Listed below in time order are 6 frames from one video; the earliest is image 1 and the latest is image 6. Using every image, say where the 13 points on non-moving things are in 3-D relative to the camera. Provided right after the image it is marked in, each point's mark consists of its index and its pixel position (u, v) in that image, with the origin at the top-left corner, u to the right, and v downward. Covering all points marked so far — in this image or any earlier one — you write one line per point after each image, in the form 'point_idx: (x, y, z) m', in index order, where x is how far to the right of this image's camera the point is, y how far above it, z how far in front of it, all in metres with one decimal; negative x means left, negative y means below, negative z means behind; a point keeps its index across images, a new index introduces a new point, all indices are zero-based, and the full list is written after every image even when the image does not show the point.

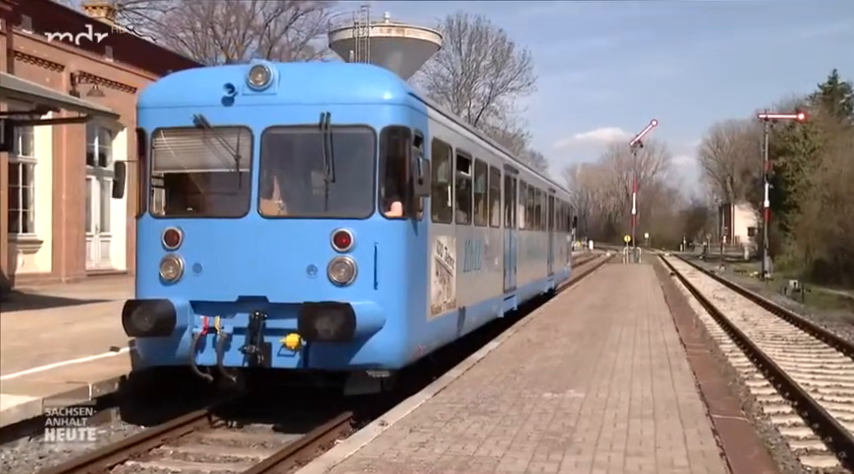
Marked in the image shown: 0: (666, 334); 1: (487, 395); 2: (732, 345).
0: (+3.5, -1.4, +16.2) m
1: (+0.7, -1.9, +13.3) m
2: (+4.5, -1.6, +16.5) m
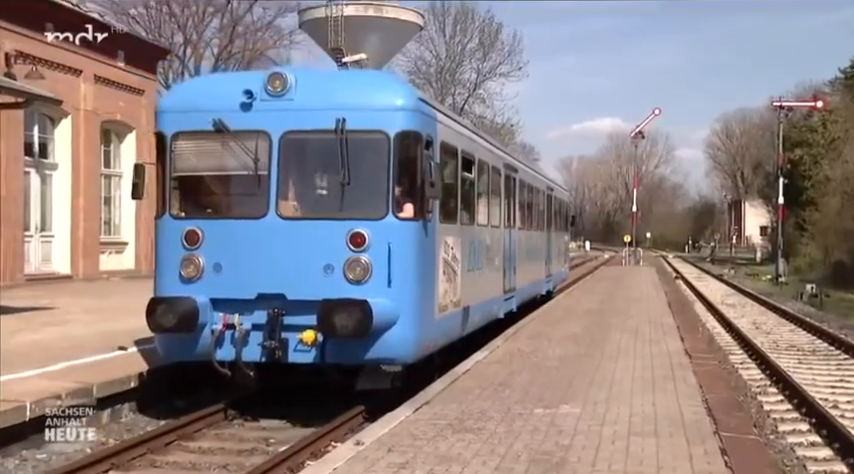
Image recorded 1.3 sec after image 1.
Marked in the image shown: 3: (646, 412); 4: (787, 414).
0: (+3.3, -1.4, +15.0) m
1: (+0.5, -1.8, +12.1) m
2: (+4.3, -1.6, +15.2) m
3: (+2.3, -1.9, +12.0) m
4: (+4.0, -1.9, +12.5) m
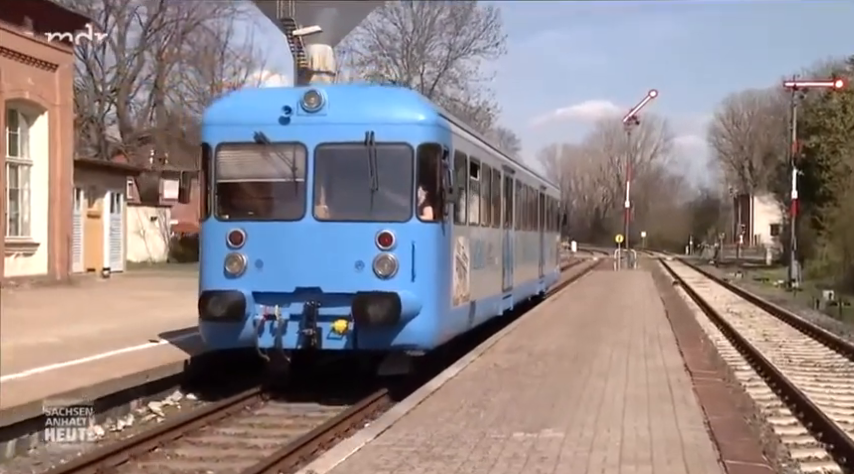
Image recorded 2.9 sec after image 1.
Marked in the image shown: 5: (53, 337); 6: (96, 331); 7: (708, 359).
0: (+2.9, -1.4, +13.4) m
1: (+0.1, -1.8, +10.5) m
2: (+3.9, -1.6, +13.6) m
3: (+2.0, -1.8, +10.4) m
4: (+3.6, -1.9, +10.9) m
5: (-5.1, -1.4, +15.5) m
6: (-4.9, -1.3, +16.7) m
7: (+3.3, -1.4, +13.1) m
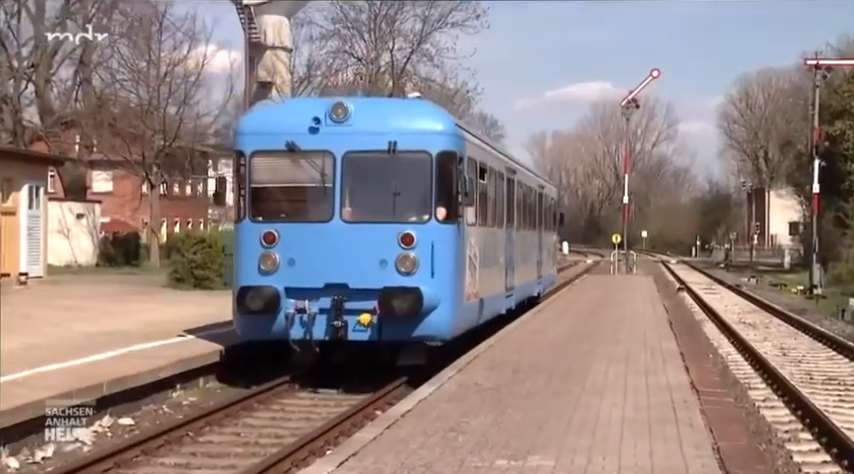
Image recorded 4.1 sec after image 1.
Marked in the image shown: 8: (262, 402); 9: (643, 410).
0: (+2.6, -1.4, +12.0) m
1: (-0.1, -1.8, +9.1) m
2: (+3.7, -1.6, +12.3) m
3: (+1.7, -1.8, +9.1) m
4: (+3.3, -1.9, +9.5) m
5: (-5.4, -1.4, +14.1) m
6: (-5.2, -1.3, +15.2) m
7: (+3.0, -1.4, +11.8) m
8: (-1.5, -1.5, +10.4) m
9: (+2.0, -1.6, +10.4) m
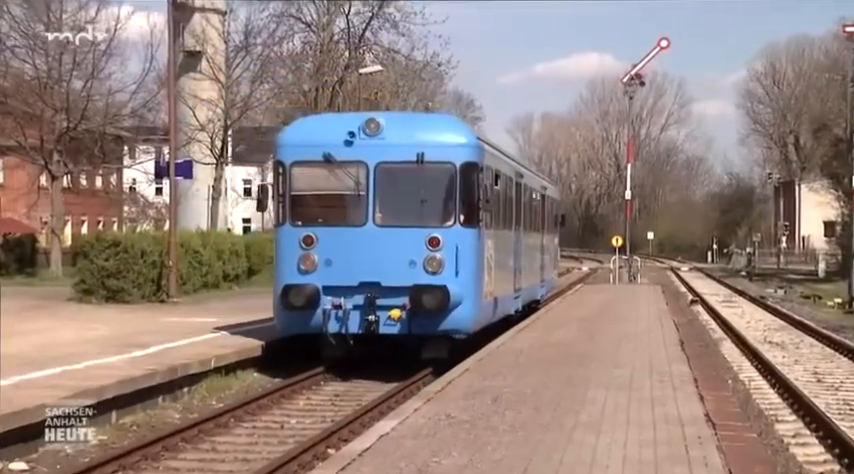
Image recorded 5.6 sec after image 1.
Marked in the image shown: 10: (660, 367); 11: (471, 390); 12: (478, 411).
0: (+2.3, -1.4, +10.4) m
1: (-0.4, -1.9, +7.4) m
2: (+3.4, -1.7, +10.7) m
3: (+1.5, -1.9, +7.4) m
4: (+3.1, -2.0, +7.9) m
5: (-5.8, -1.4, +12.3) m
6: (-5.5, -1.3, +13.5) m
7: (+2.8, -1.4, +10.1) m
8: (-1.8, -1.5, +8.7) m
9: (+1.7, -1.6, +8.8) m
10: (+2.8, -1.4, +13.9) m
11: (+0.4, -1.4, +11.1) m
12: (+0.4, -1.5, +9.9) m
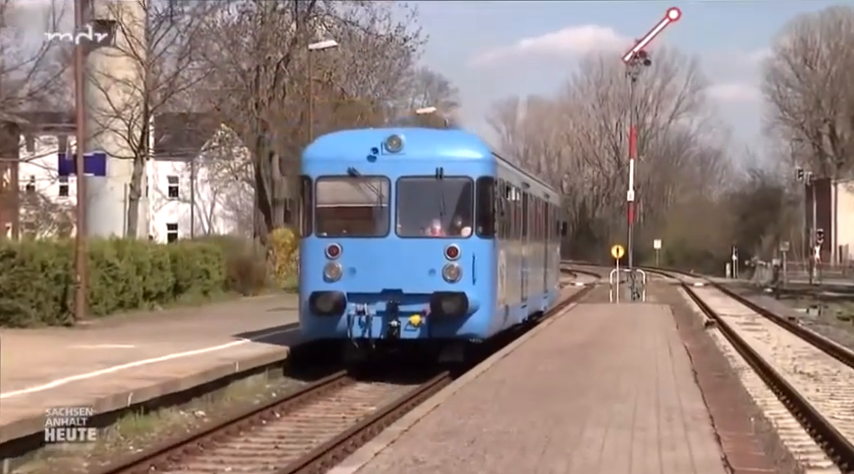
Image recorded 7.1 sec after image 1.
0: (+2.1, -1.5, +9.0) m
1: (-0.6, -1.9, +6.0) m
2: (+3.1, -1.7, +9.3) m
3: (+1.2, -1.9, +6.0) m
4: (+2.9, -2.0, +6.6) m
5: (-6.0, -1.5, +10.9) m
6: (-5.8, -1.4, +12.0) m
7: (+2.5, -1.5, +8.8) m
8: (-2.0, -1.6, +7.3) m
9: (+1.5, -1.7, +7.4) m
10: (+2.5, -1.5, +12.6) m
11: (+0.2, -1.5, +9.8) m
12: (+0.2, -1.6, +8.5) m
